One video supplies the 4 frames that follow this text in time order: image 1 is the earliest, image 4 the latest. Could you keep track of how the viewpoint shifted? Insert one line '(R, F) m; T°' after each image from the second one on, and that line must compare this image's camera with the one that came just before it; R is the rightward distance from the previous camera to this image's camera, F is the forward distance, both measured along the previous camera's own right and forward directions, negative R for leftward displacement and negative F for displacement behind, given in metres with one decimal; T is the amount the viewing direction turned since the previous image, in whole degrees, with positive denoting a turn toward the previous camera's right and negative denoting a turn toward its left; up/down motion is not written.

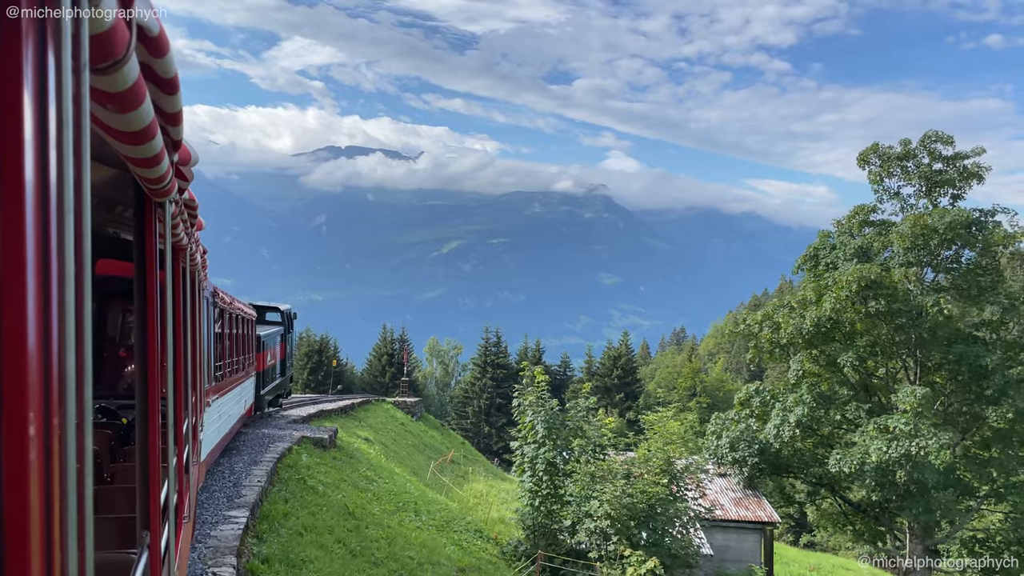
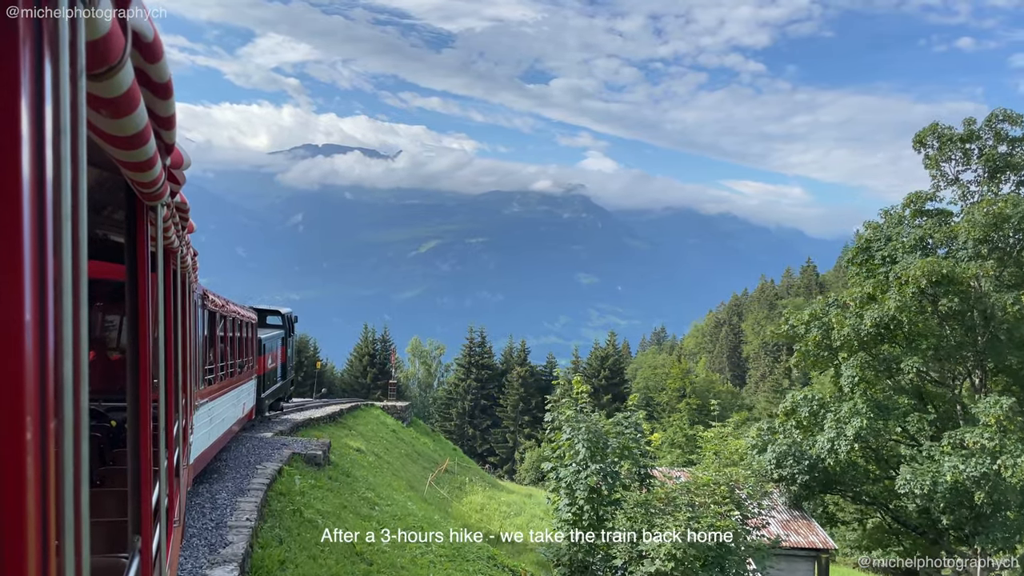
(-0.8, +1.5) m; +2°
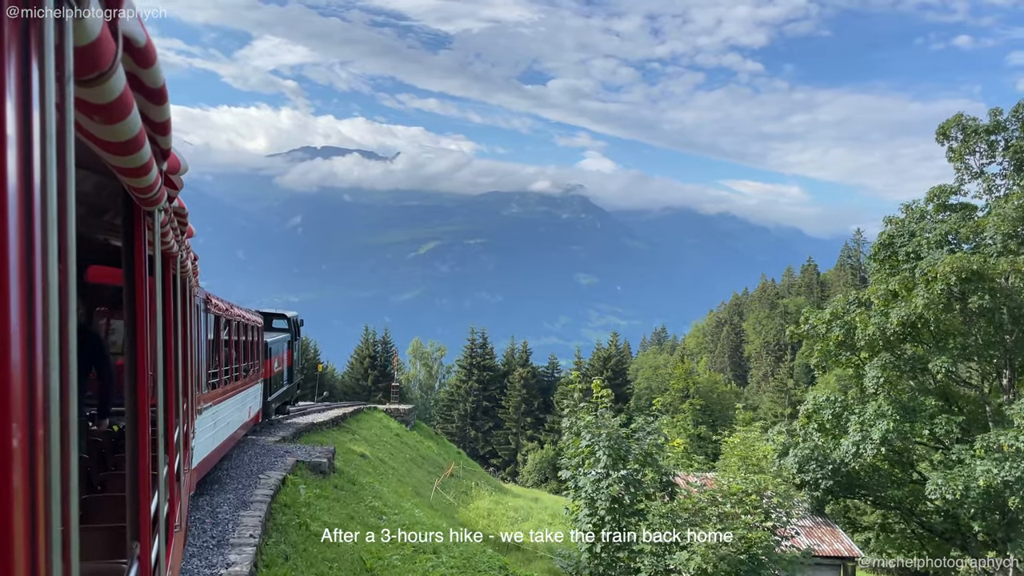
(-0.3, +0.4) m; 0°
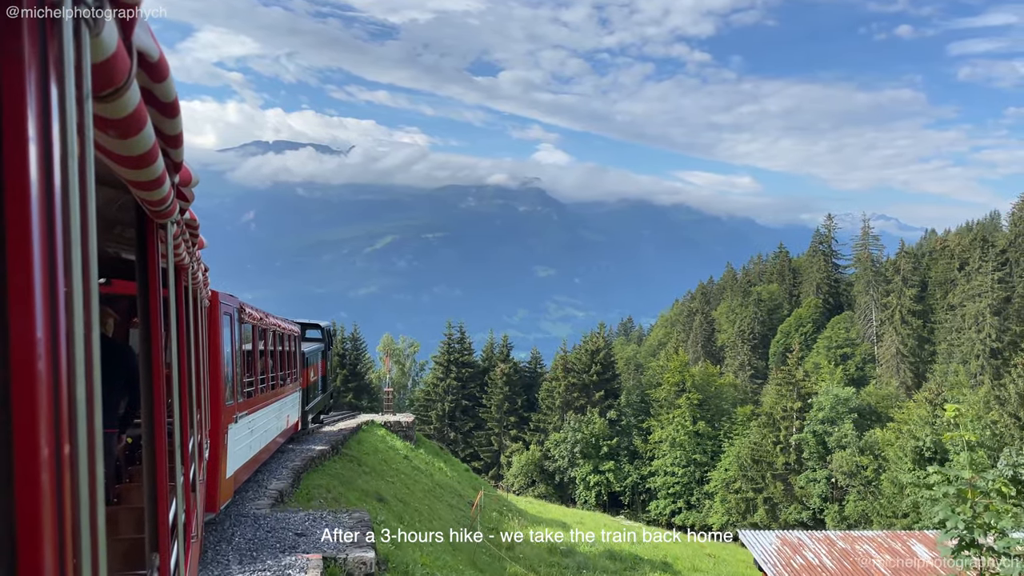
(-2.5, +3.4) m; +4°
